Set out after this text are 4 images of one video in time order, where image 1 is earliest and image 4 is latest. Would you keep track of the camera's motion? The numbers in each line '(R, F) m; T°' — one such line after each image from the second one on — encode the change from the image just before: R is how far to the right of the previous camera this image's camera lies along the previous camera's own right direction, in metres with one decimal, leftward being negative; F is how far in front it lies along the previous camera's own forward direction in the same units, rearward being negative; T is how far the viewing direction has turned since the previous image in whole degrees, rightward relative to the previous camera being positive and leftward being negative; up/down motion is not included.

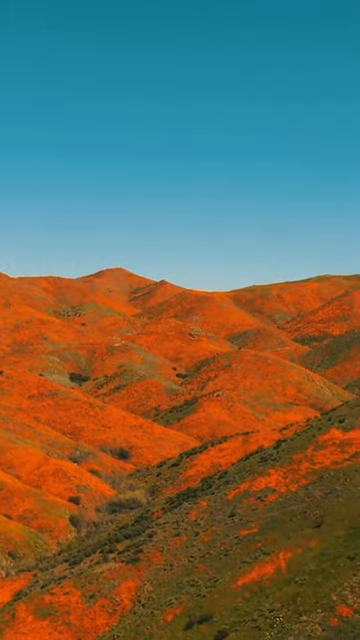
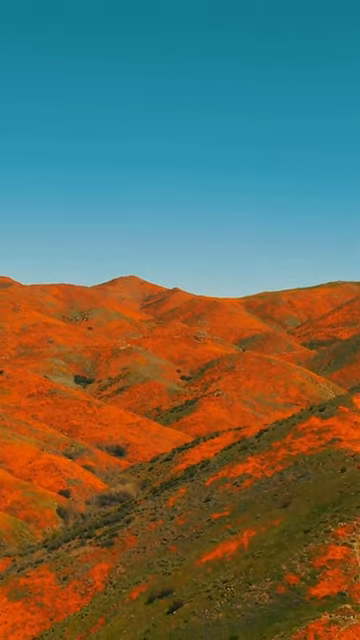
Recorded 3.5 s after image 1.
(+2.3, -0.4) m; -1°
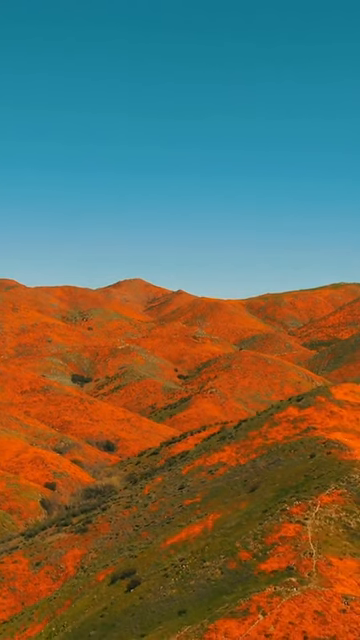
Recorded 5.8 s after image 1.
(+1.9, -0.3) m; 0°
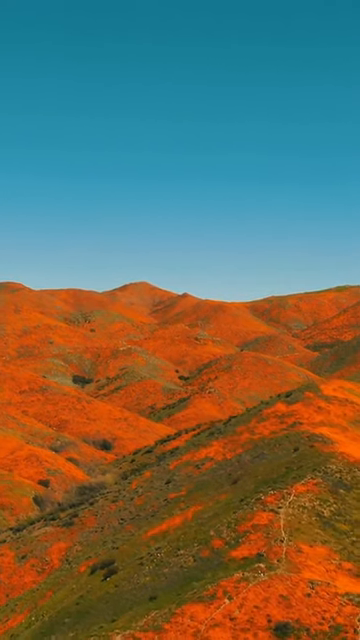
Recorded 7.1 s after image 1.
(+1.2, -0.2) m; 0°
